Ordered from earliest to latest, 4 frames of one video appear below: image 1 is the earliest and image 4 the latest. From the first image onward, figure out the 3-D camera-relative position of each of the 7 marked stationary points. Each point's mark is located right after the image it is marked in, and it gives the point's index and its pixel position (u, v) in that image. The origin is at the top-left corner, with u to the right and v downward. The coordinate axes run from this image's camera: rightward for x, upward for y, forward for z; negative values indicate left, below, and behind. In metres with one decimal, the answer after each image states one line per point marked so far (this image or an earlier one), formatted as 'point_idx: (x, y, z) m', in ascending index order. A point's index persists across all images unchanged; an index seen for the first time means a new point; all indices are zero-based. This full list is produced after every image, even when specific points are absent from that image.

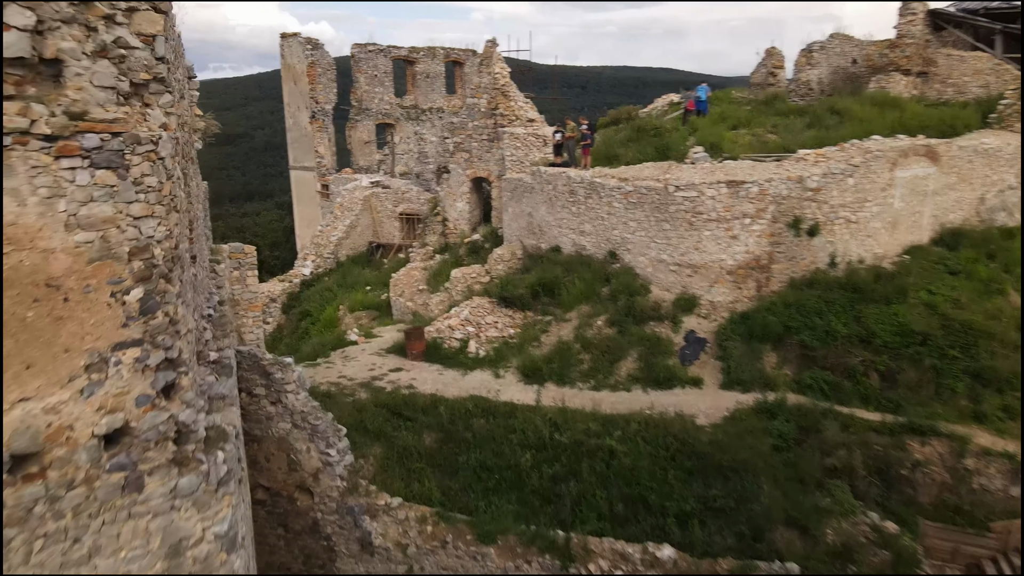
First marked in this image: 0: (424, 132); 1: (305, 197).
0: (-2.2, +4.0, +18.5) m
1: (-5.2, +2.3, +18.1) m
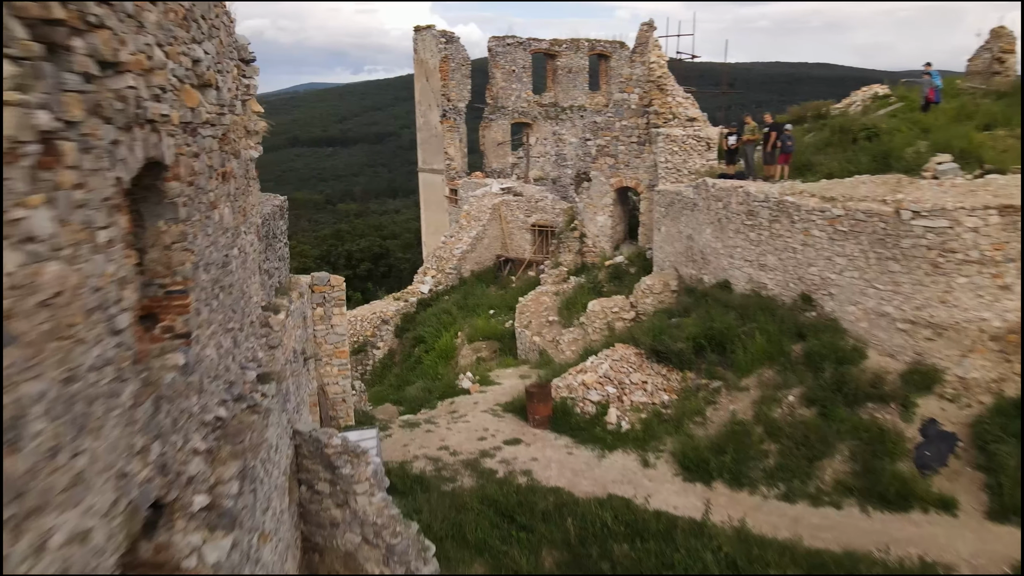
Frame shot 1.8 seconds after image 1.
0: (+1.2, +3.6, +16.8) m
1: (-1.8, +2.0, +16.9) m
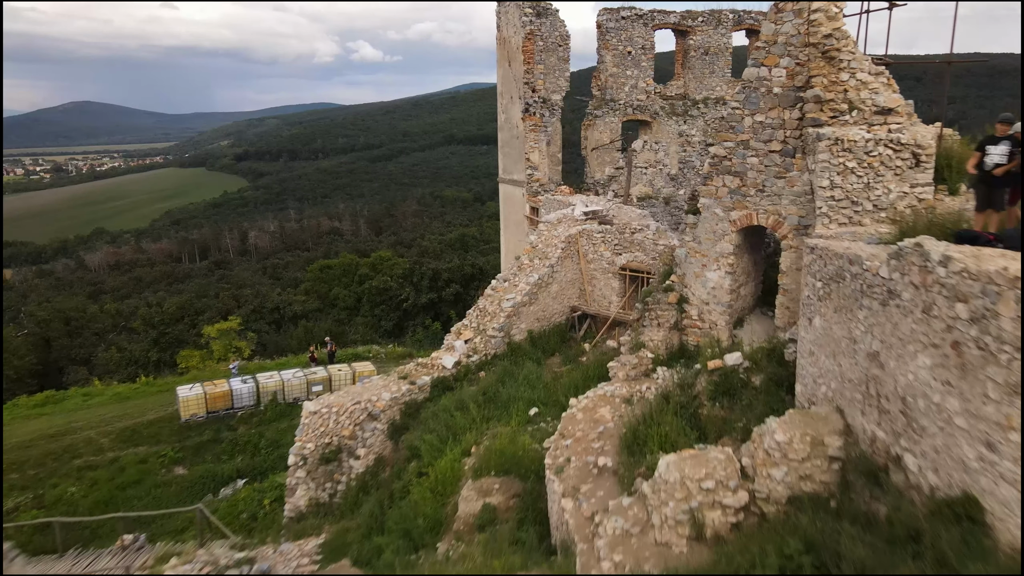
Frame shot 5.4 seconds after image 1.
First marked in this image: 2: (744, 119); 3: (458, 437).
0: (+3.1, +2.7, +12.5) m
1: (0.0, +1.2, +13.3) m
2: (+2.0, +1.4, +6.0) m
3: (-0.5, -1.4, +6.6) m
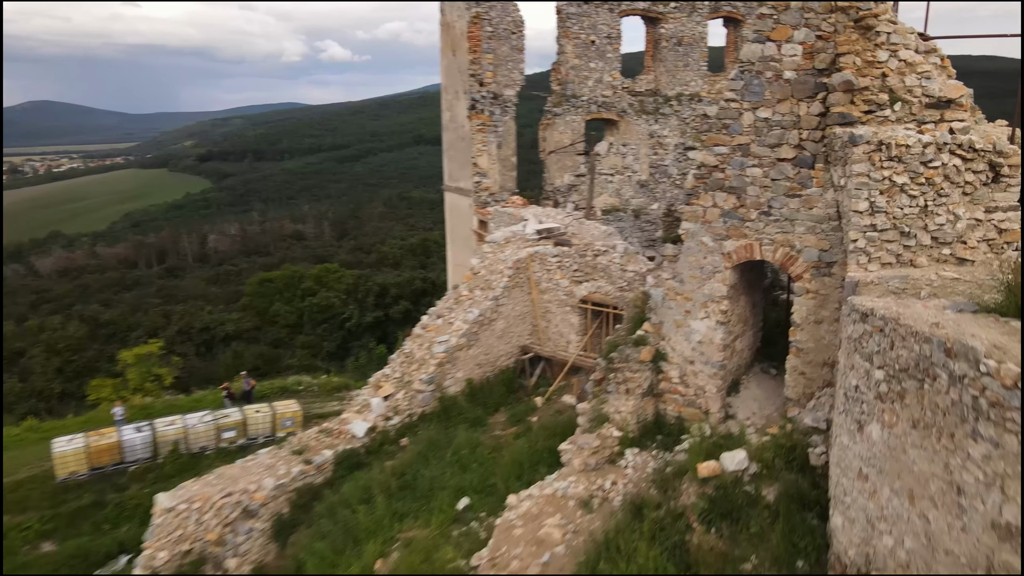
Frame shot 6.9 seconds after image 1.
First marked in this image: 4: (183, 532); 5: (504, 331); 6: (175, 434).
0: (+2.3, +2.3, +10.9) m
1: (-0.8, +0.8, +11.6) m
2: (+1.4, +1.1, +4.4) m
3: (-1.0, -1.7, +4.9) m
4: (-2.3, -1.7, +5.1) m
5: (-0.1, -0.4, +7.3) m
6: (-4.7, -2.0, +10.2) m
